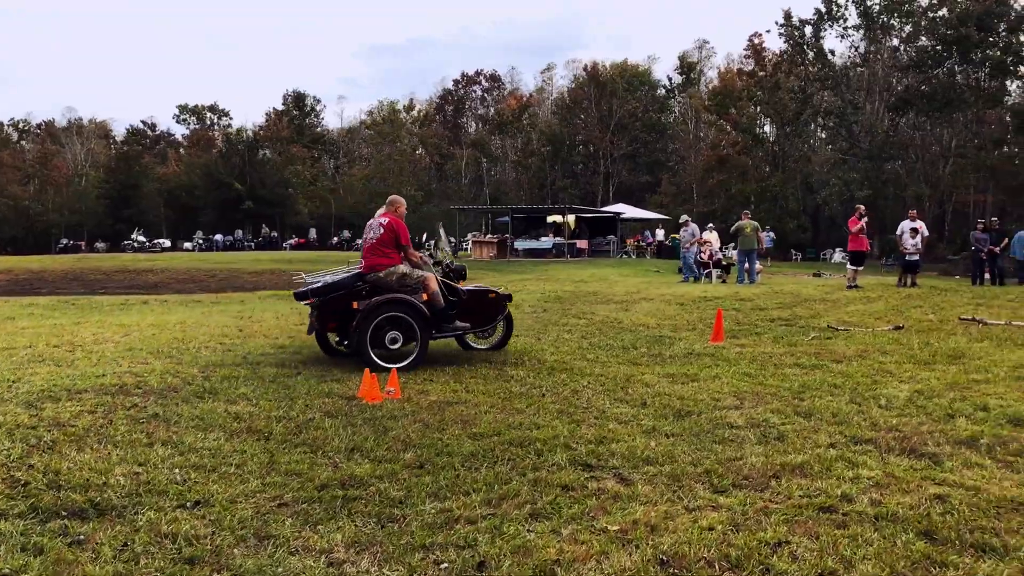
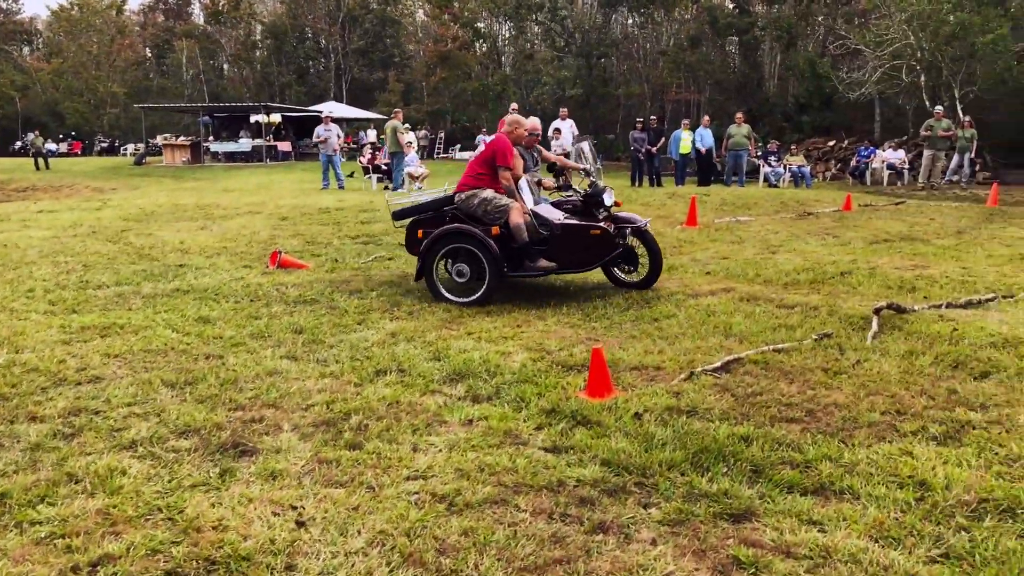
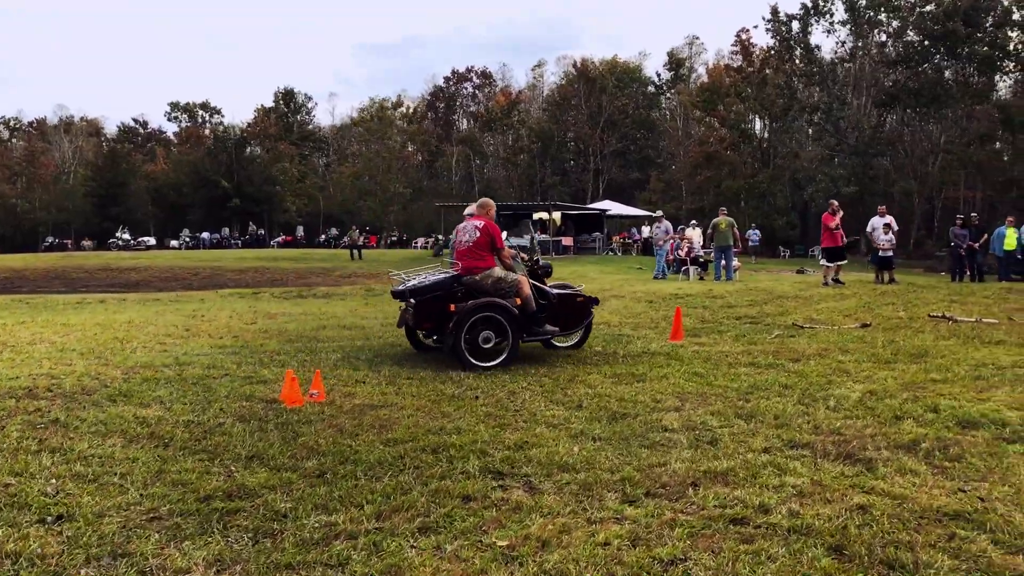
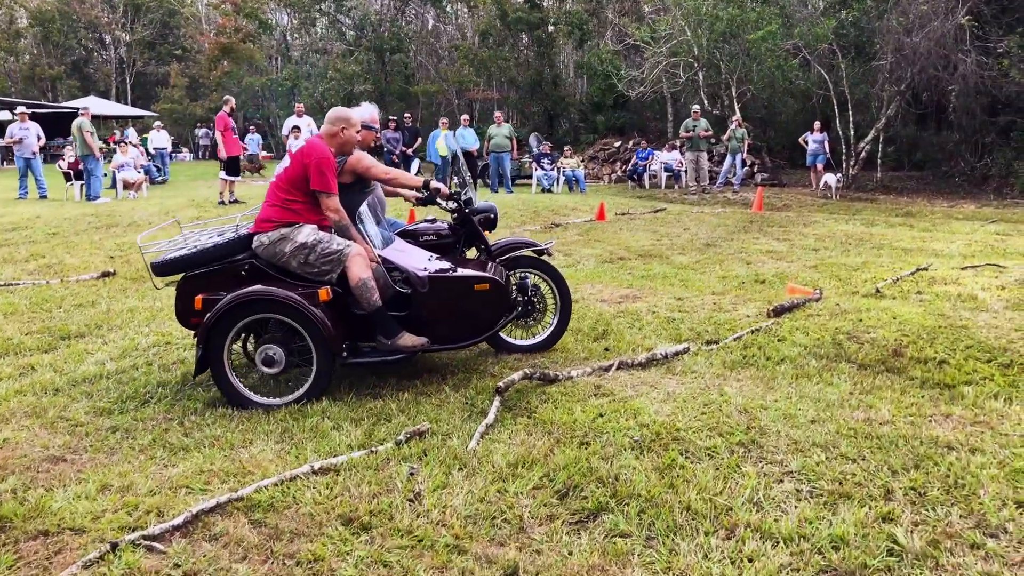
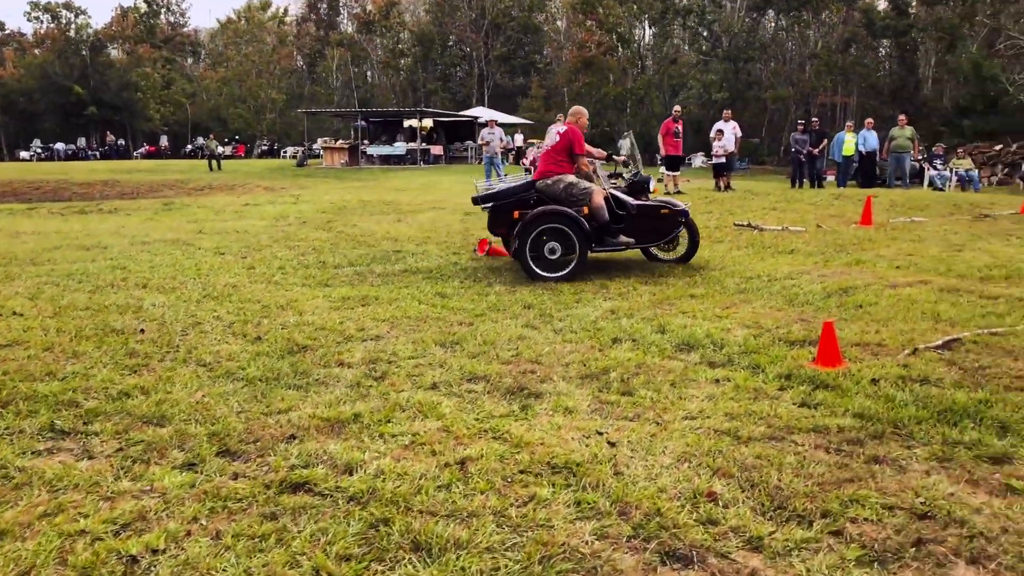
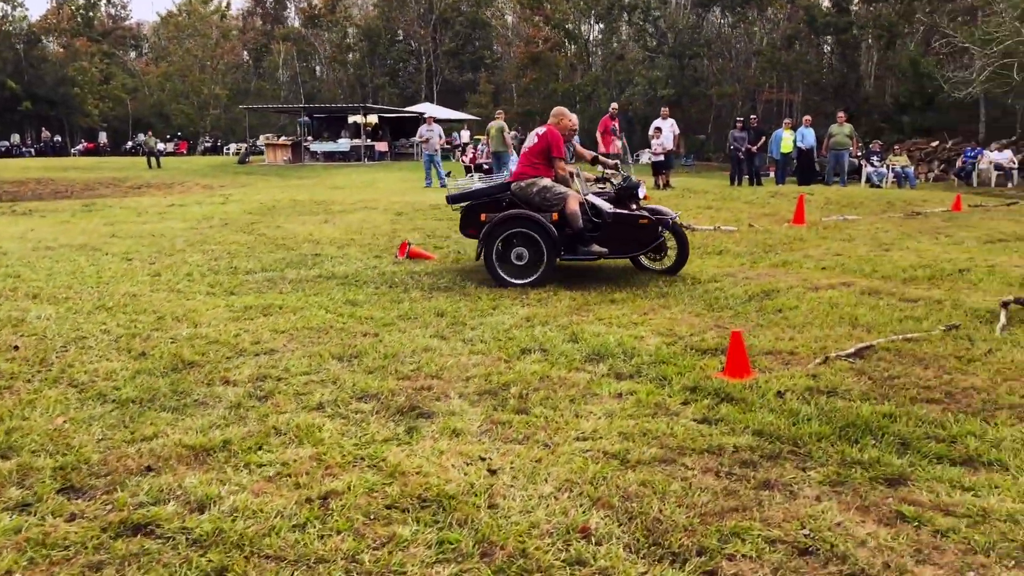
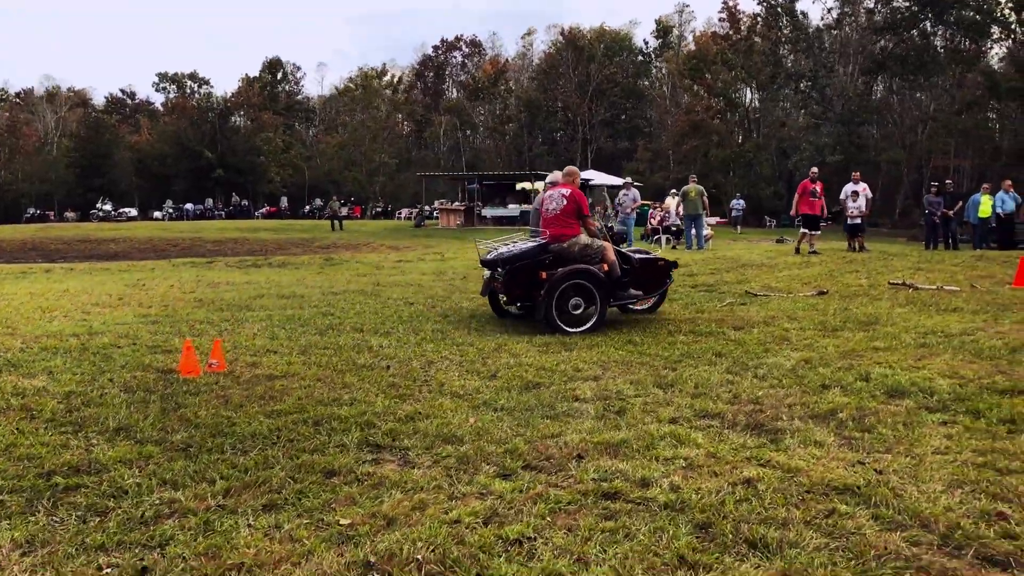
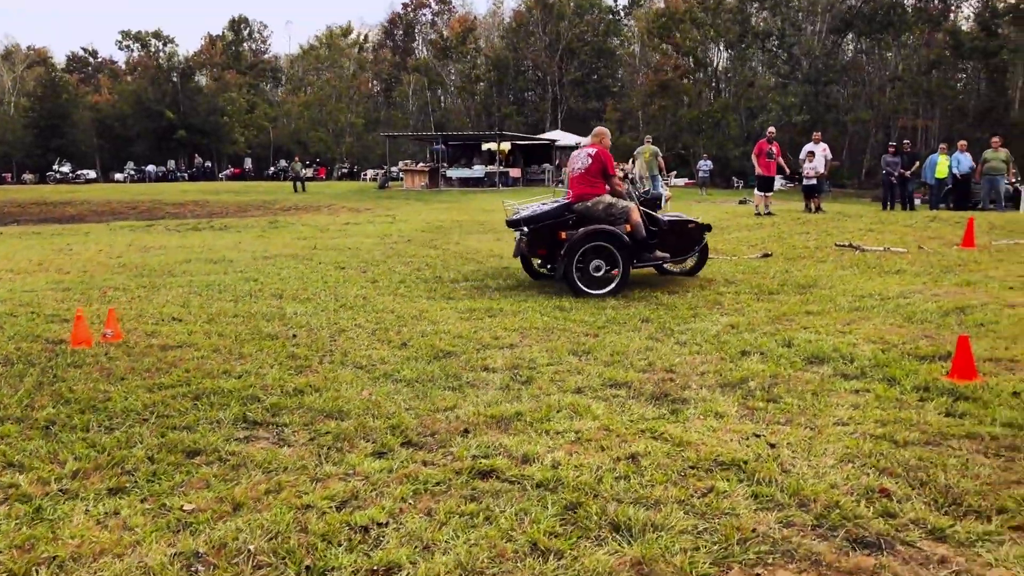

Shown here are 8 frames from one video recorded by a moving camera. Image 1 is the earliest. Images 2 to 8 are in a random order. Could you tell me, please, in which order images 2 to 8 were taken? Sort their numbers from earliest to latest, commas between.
3, 7, 8, 5, 6, 2, 4
